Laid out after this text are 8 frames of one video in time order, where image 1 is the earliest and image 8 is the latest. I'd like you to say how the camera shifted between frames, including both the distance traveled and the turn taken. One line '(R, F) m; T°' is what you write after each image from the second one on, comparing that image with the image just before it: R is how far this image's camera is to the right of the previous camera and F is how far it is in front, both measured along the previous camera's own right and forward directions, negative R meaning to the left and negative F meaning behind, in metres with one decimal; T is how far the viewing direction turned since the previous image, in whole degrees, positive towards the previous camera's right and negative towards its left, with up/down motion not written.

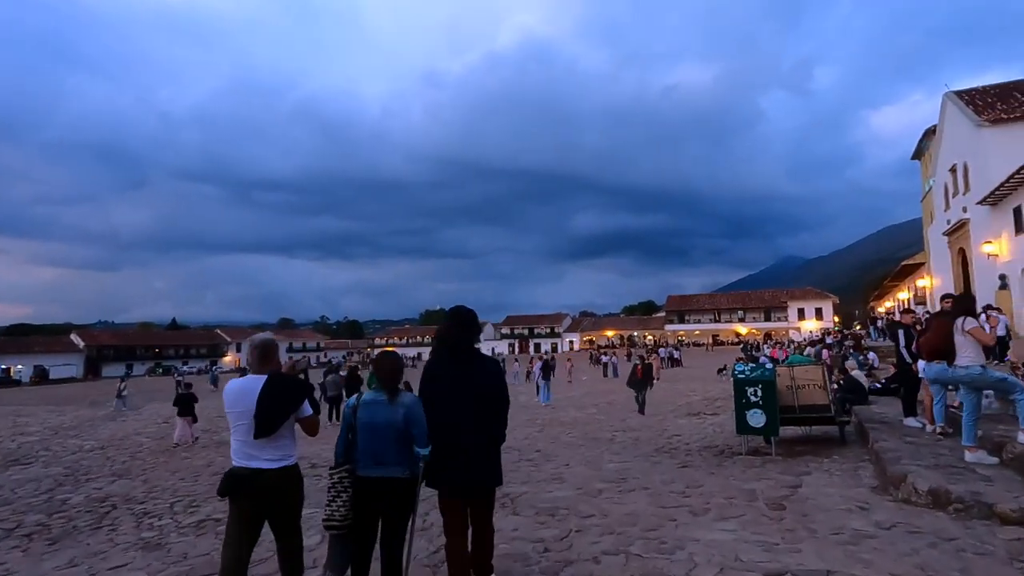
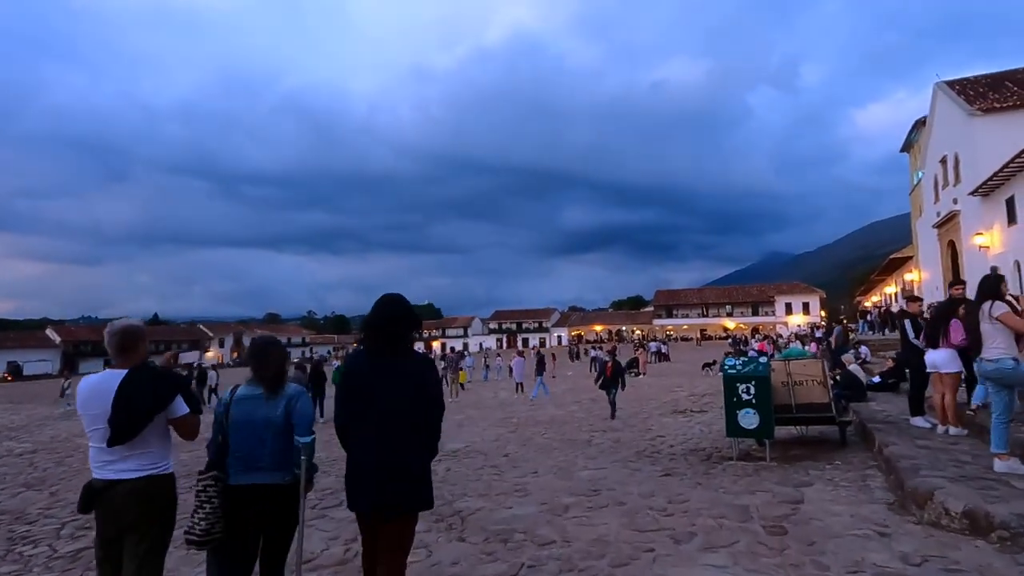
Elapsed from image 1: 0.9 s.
(+0.5, +1.2) m; +1°
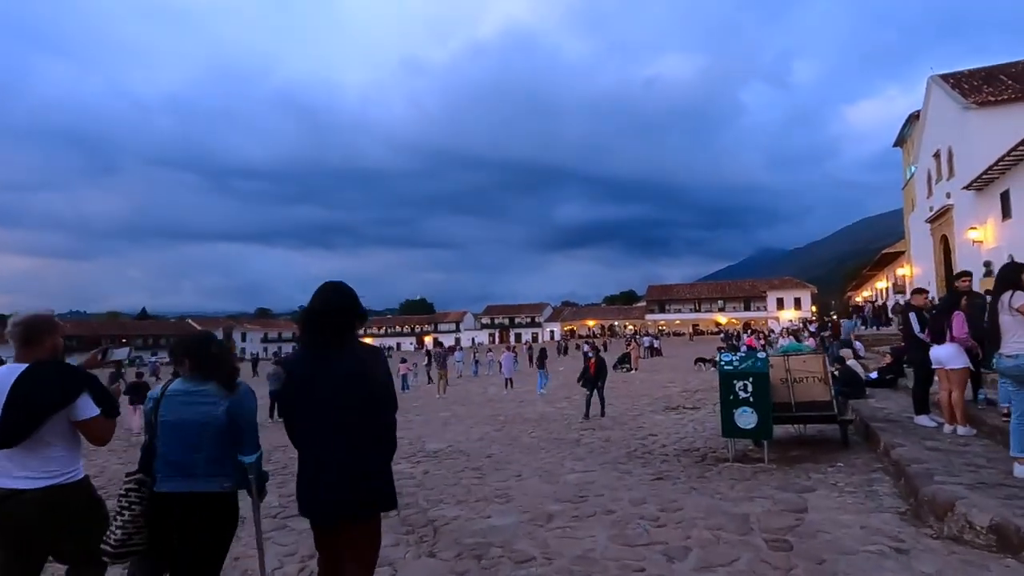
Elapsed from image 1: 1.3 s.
(+0.2, +0.6) m; +1°
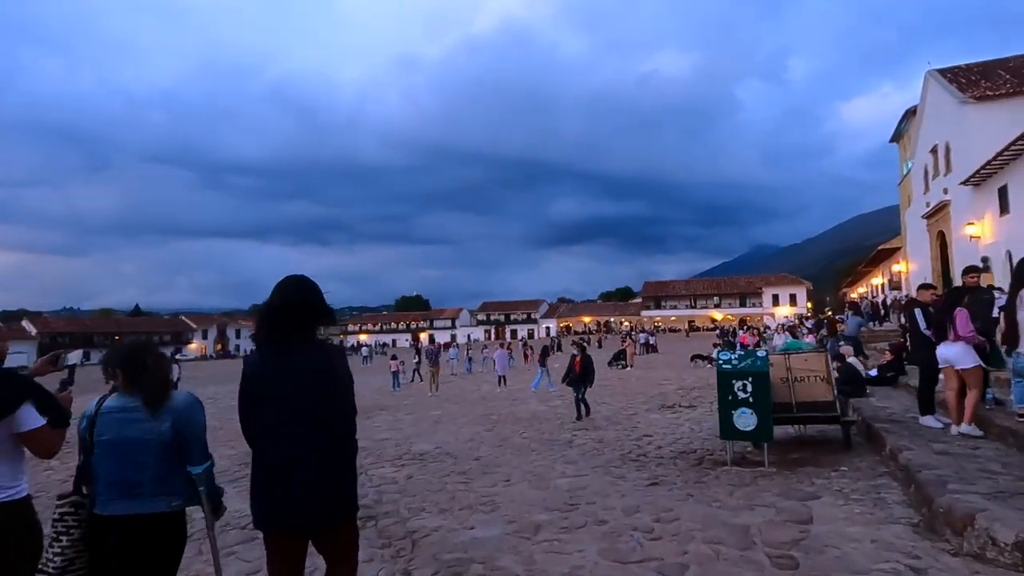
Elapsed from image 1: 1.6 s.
(+0.1, +0.4) m; 0°
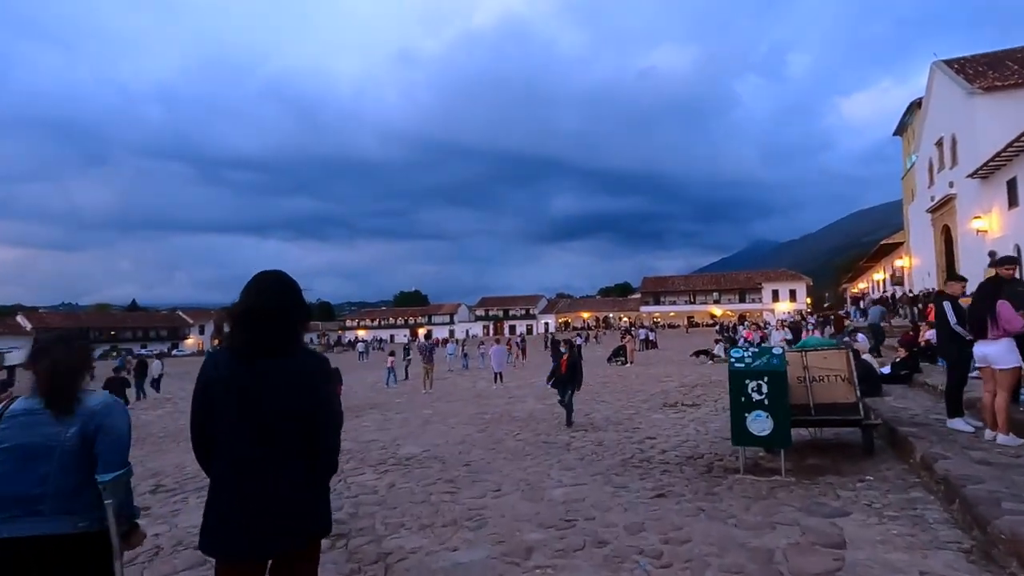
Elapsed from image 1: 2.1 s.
(+0.1, +0.7) m; 0°
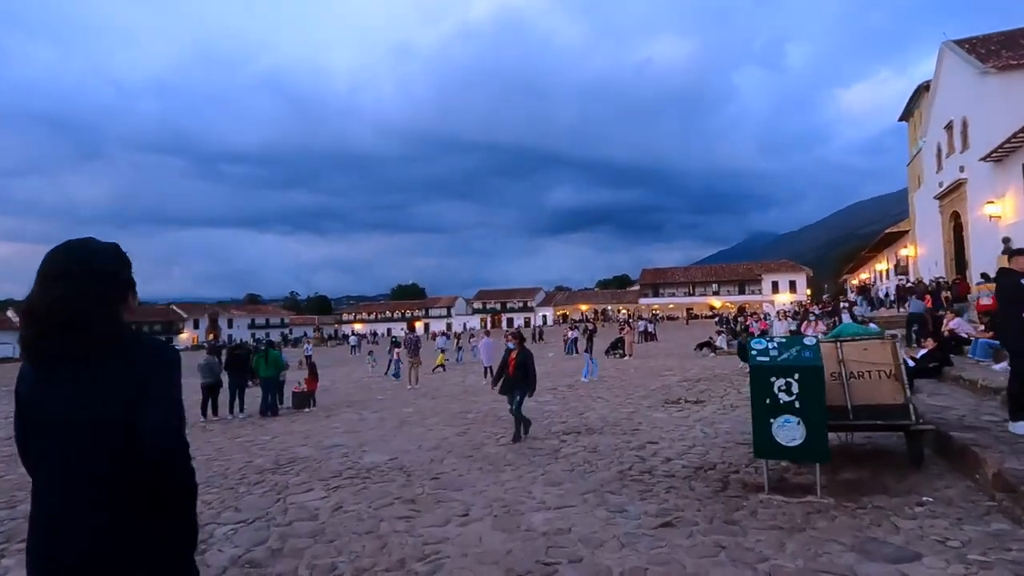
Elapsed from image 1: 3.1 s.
(+0.3, +1.4) m; 0°
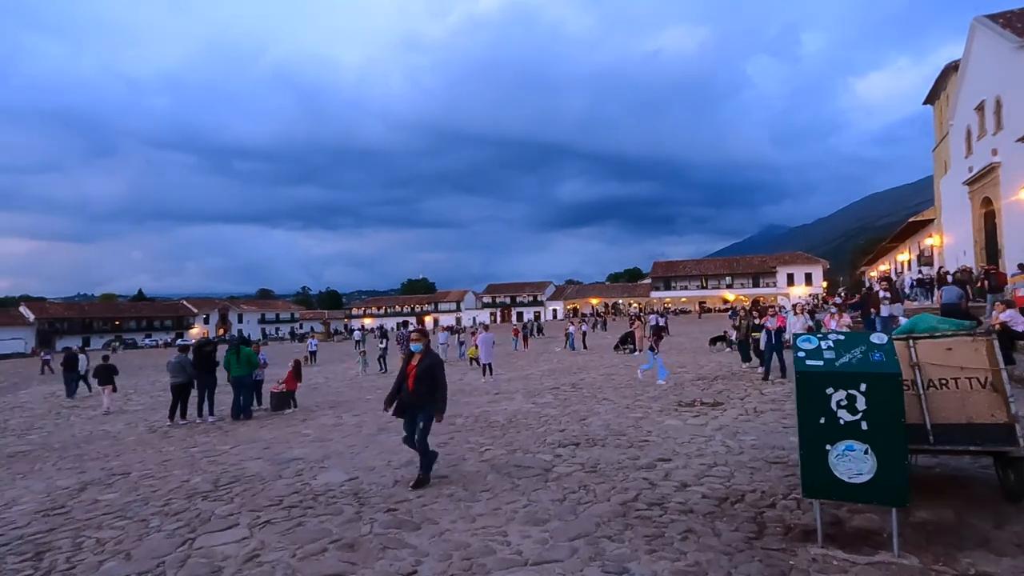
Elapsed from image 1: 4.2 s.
(+0.4, +1.5) m; -1°
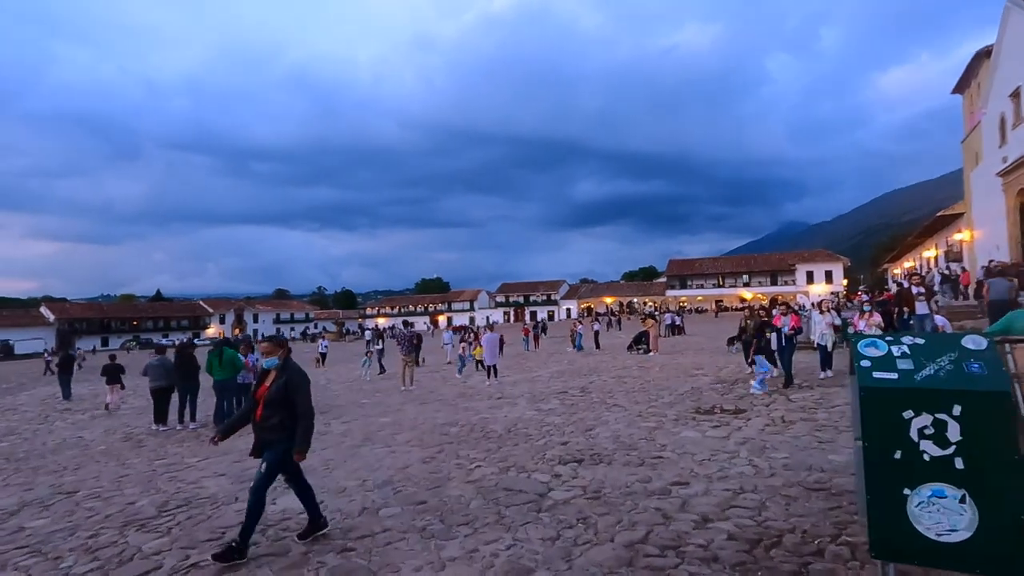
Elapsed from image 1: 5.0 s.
(+0.3, +1.1) m; -2°
